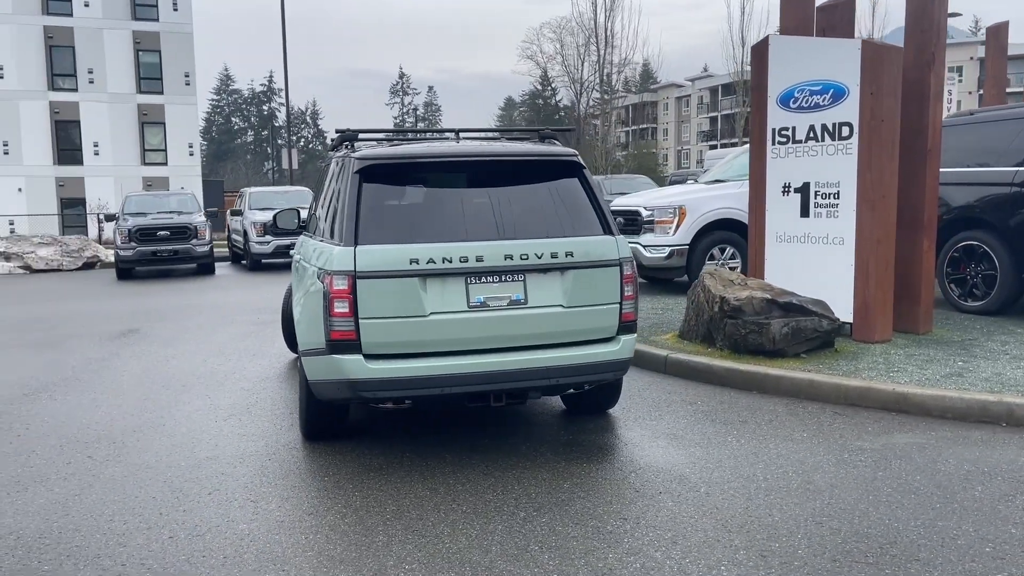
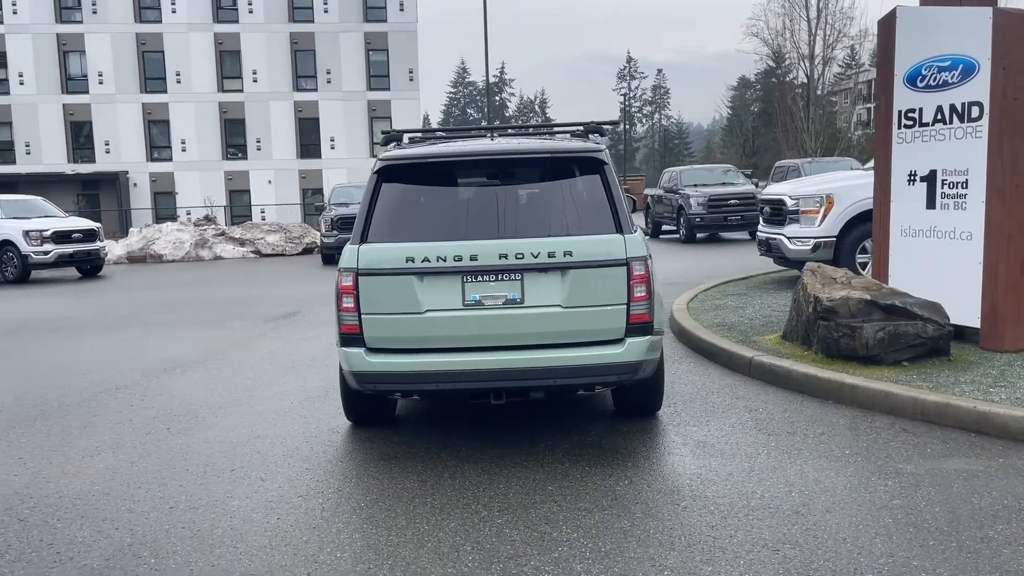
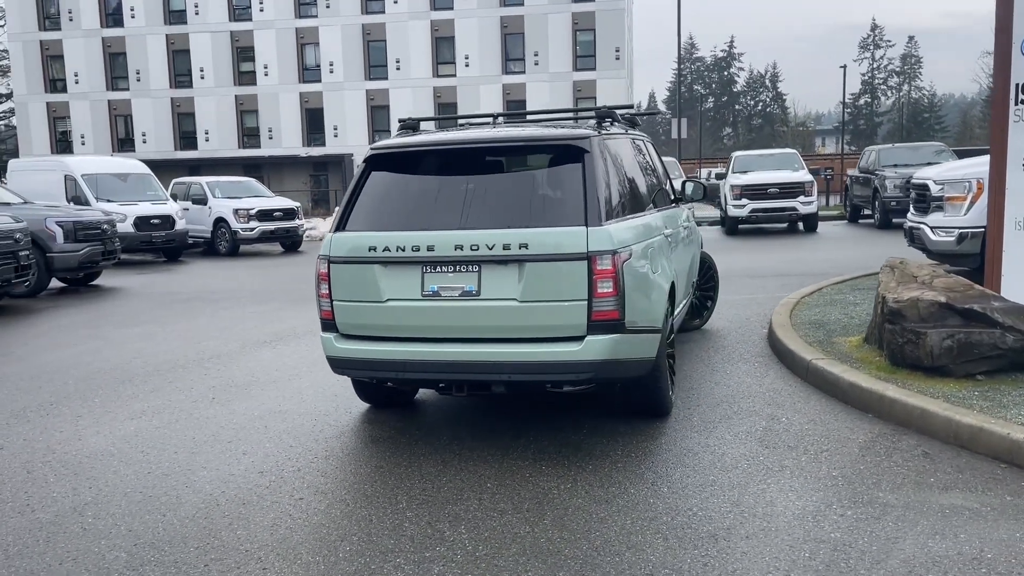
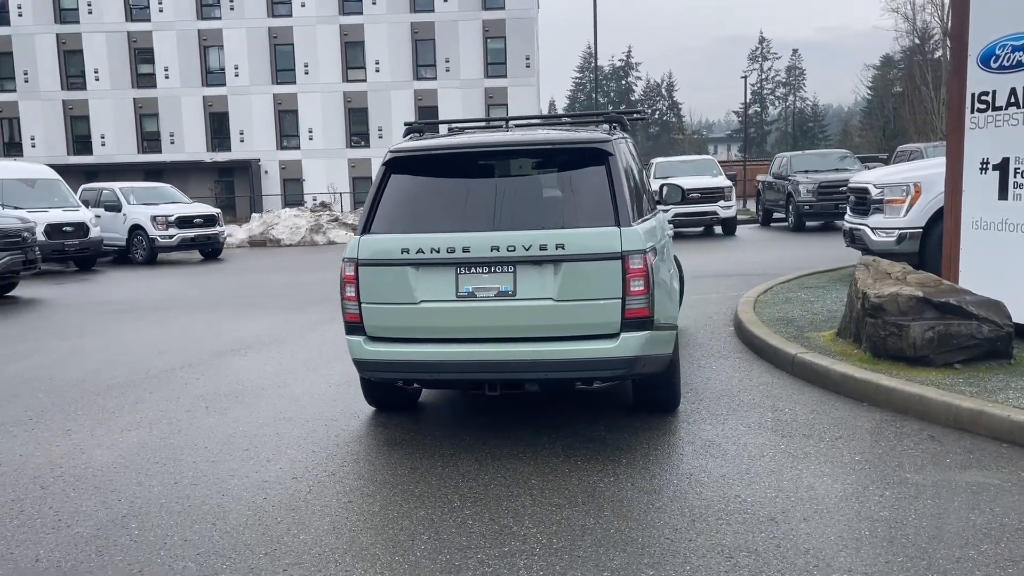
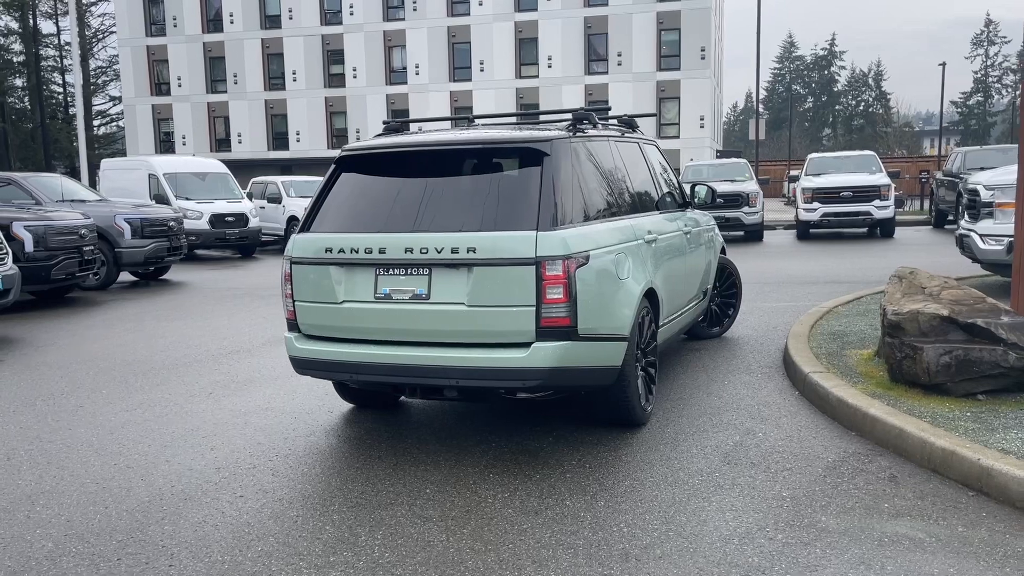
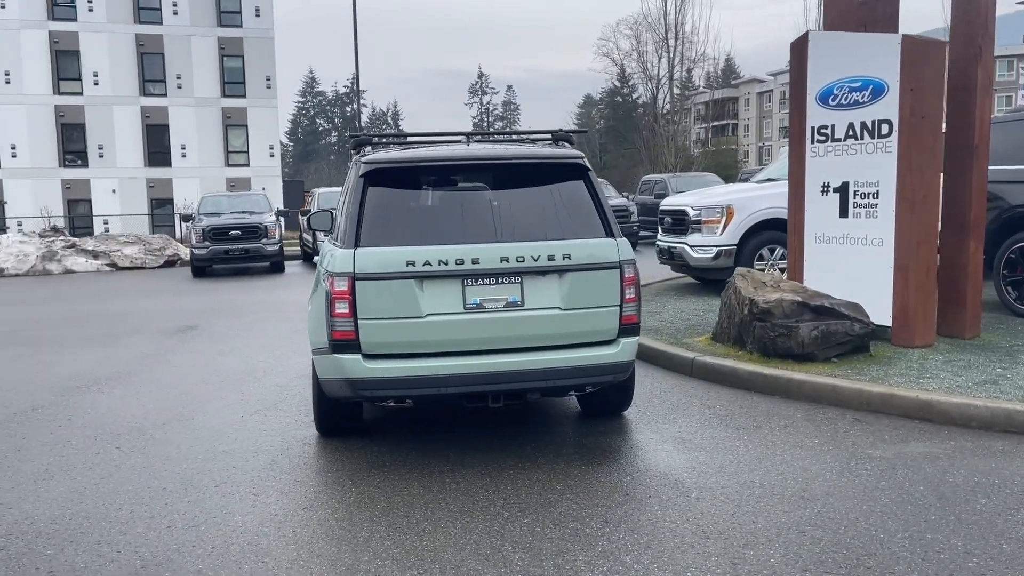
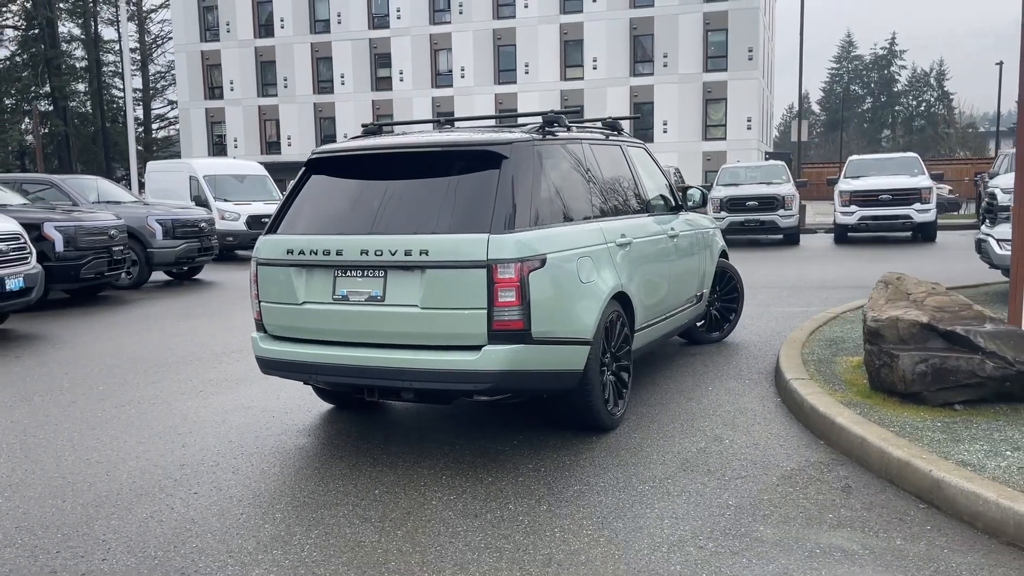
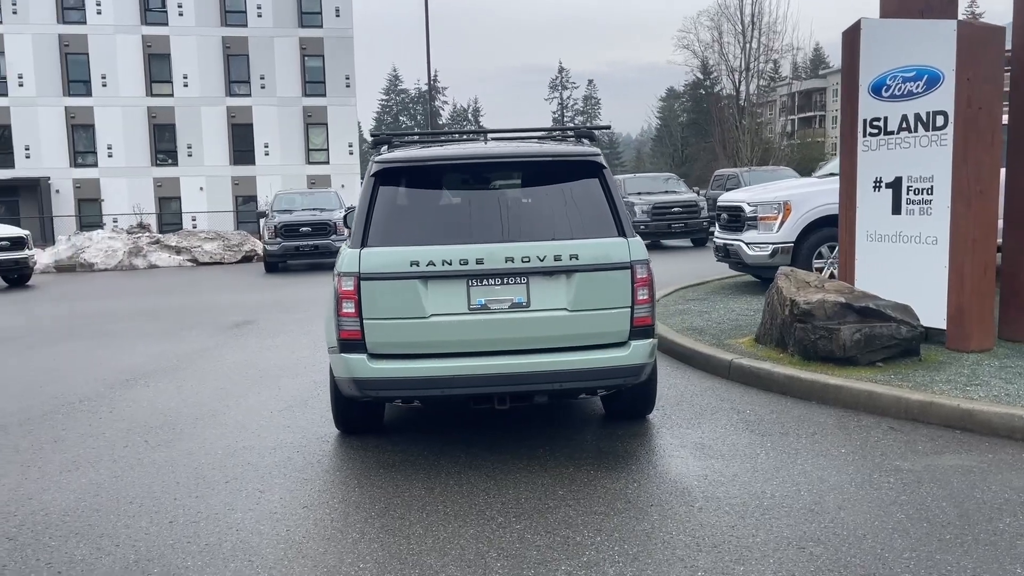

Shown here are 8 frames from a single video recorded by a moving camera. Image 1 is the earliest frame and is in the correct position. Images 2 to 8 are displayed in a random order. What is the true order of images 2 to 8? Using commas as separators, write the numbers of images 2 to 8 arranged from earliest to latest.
6, 8, 2, 4, 3, 5, 7
